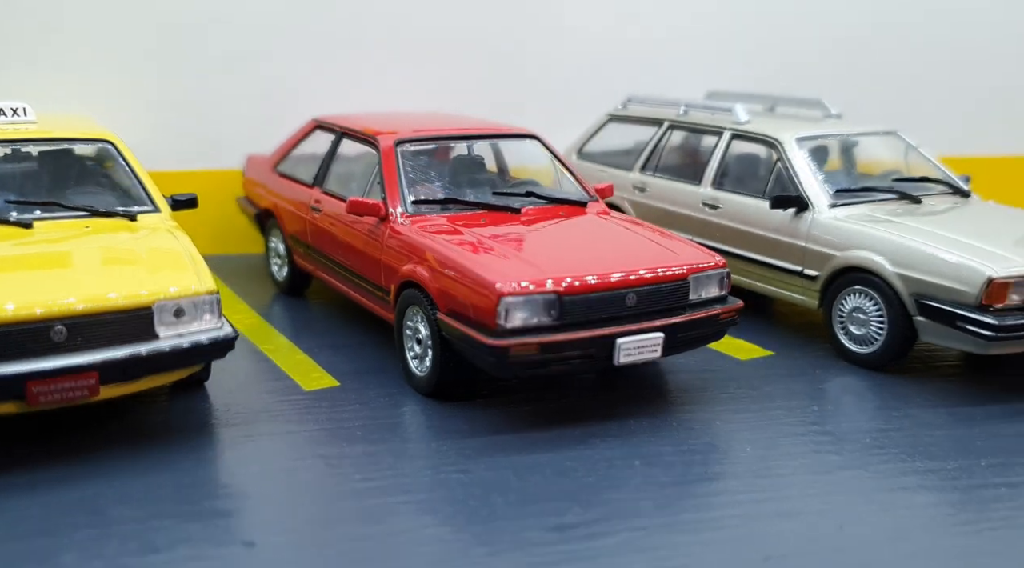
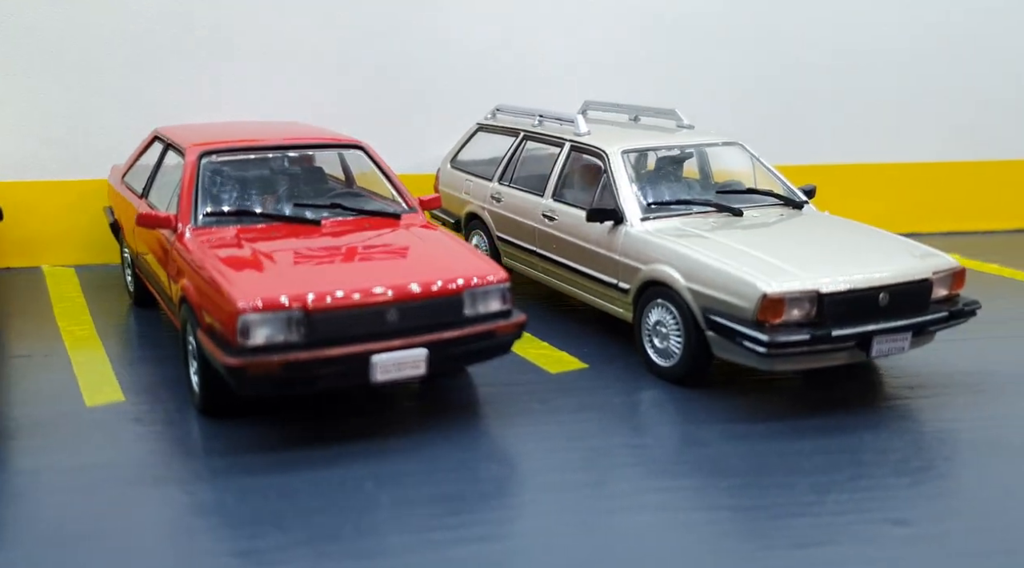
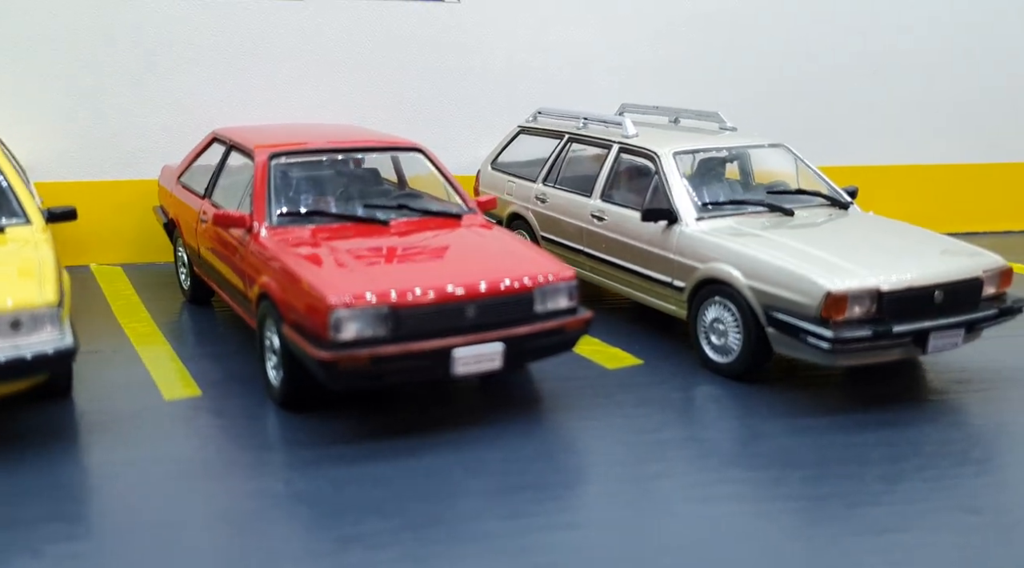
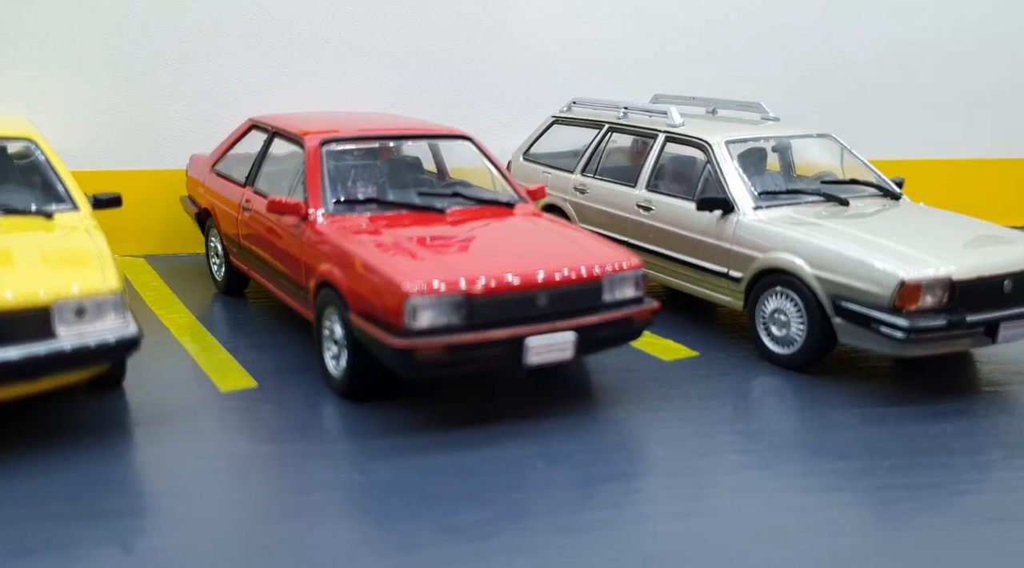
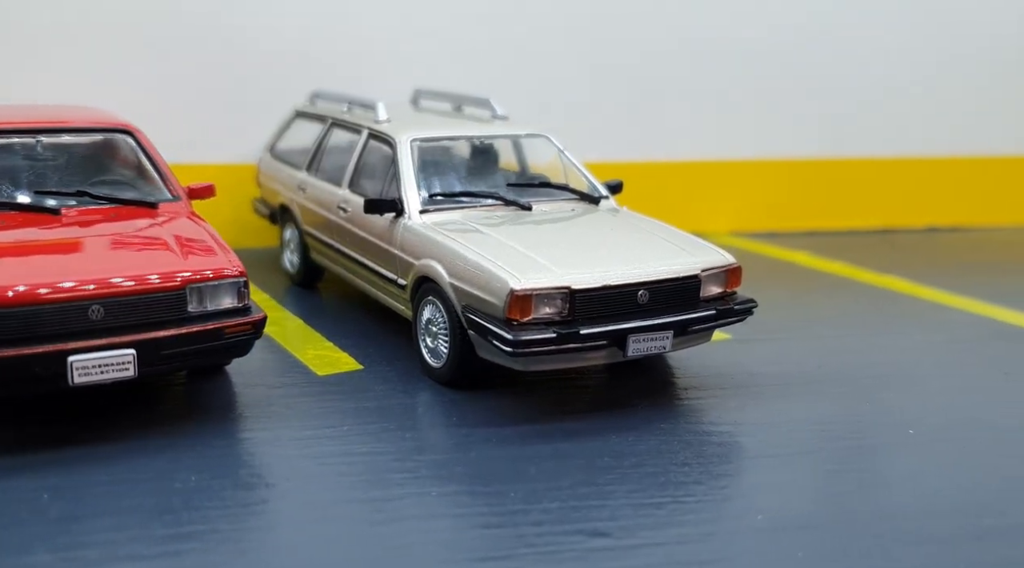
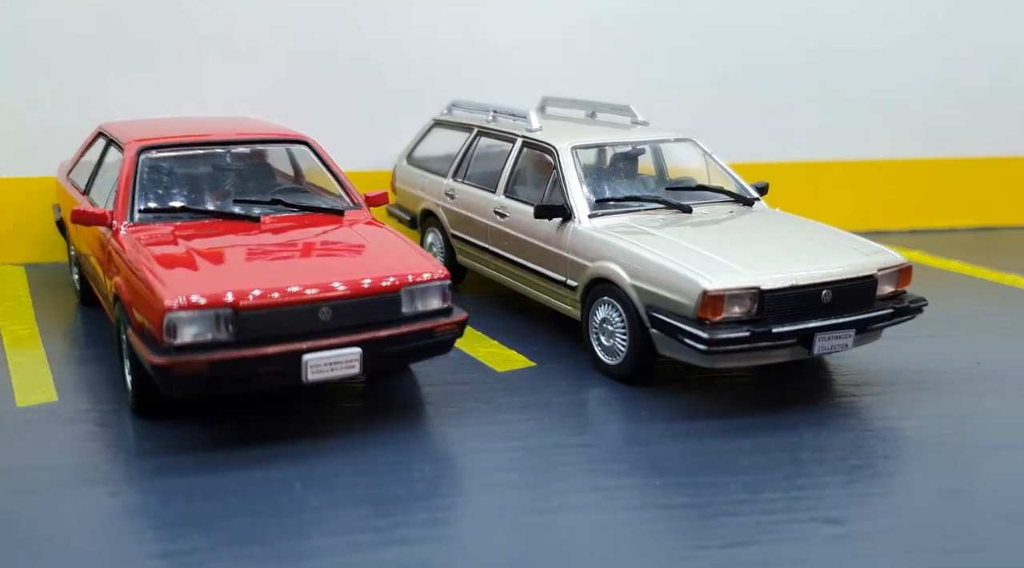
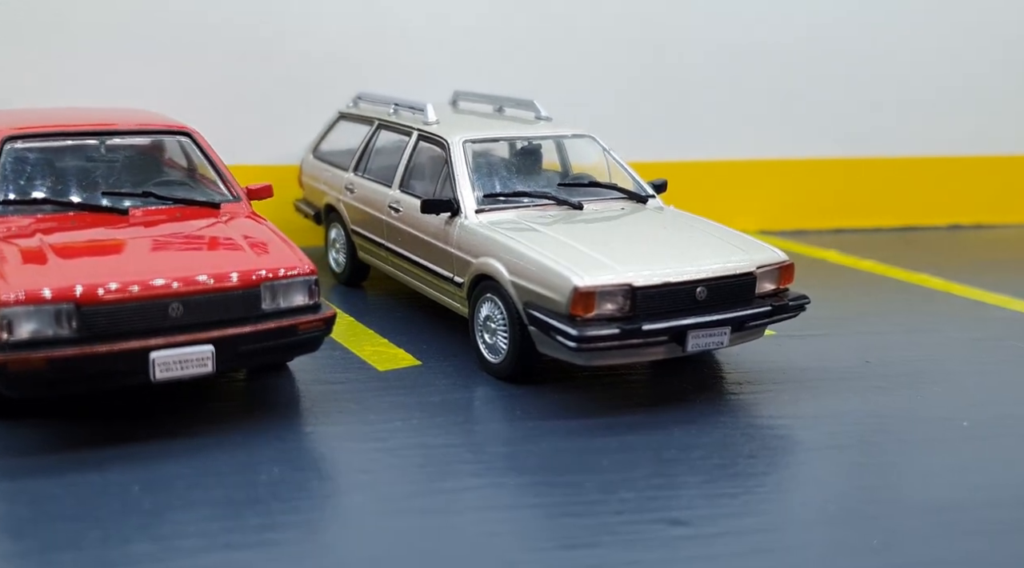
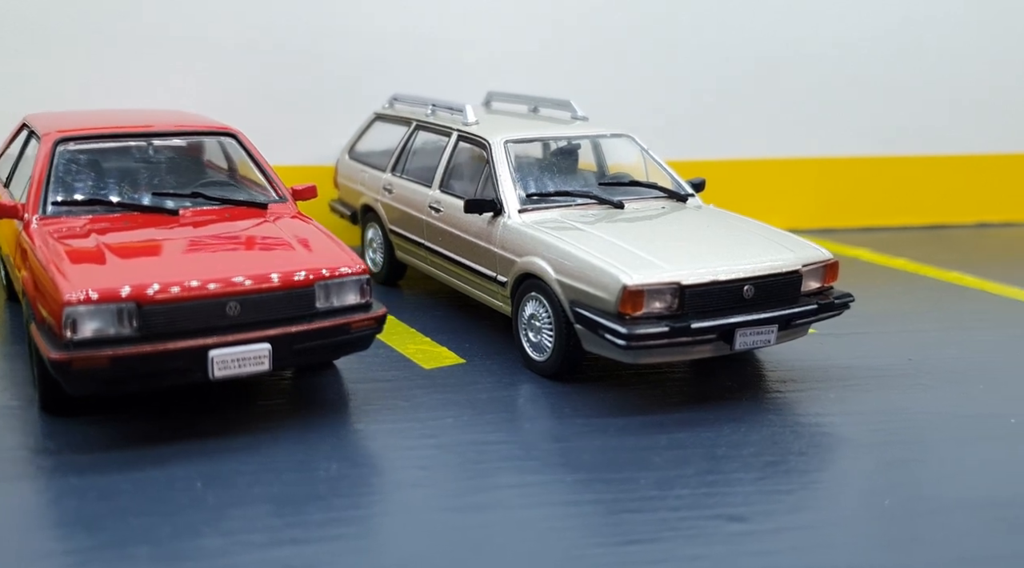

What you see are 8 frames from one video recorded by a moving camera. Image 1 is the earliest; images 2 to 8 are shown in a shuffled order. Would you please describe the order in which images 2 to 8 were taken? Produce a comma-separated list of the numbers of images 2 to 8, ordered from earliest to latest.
4, 3, 2, 6, 8, 7, 5
